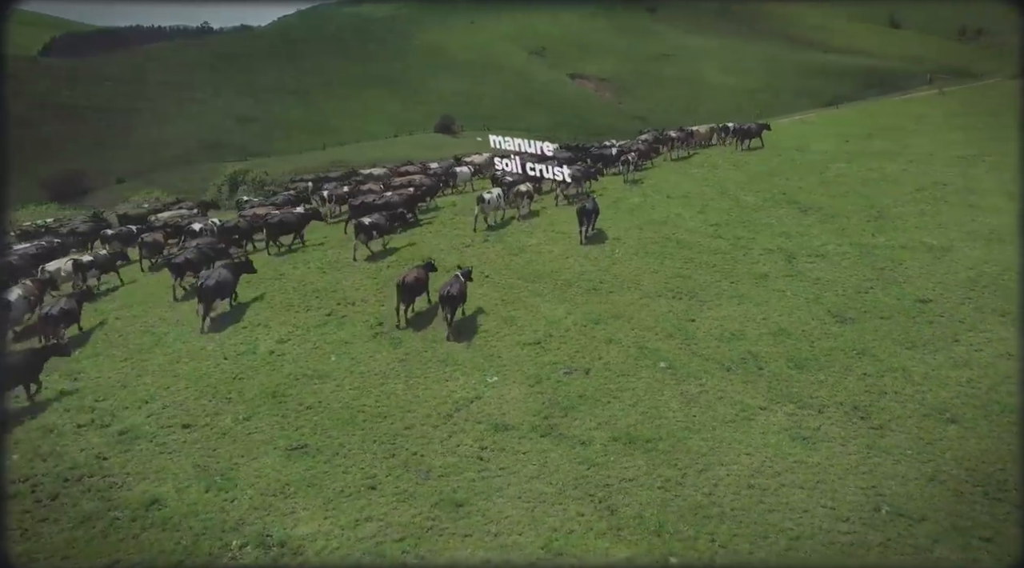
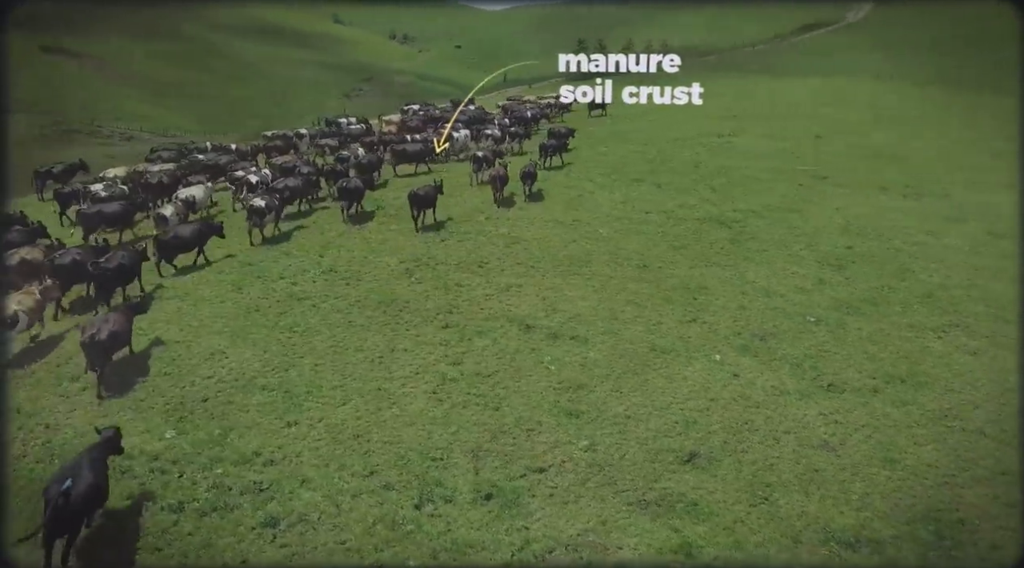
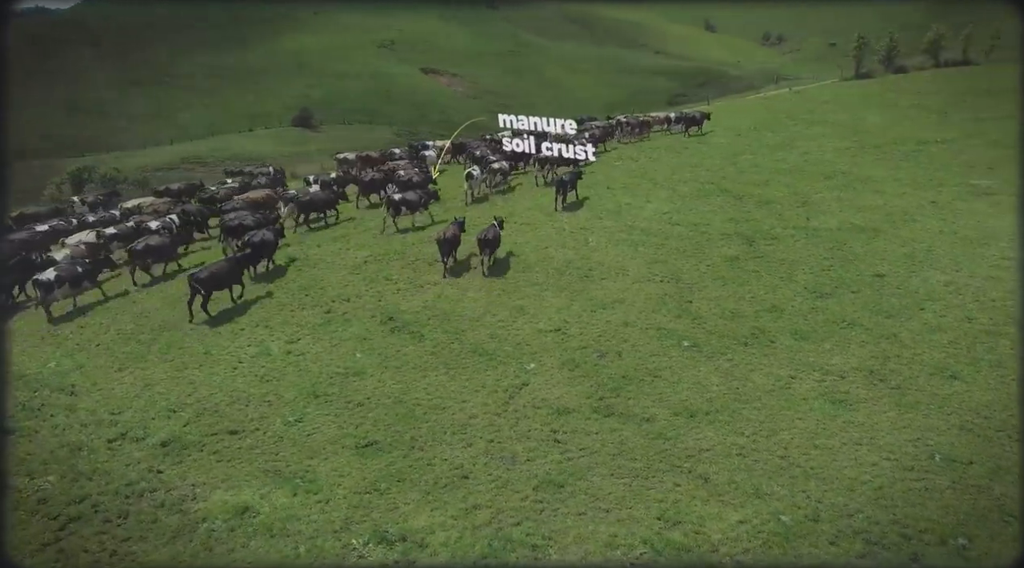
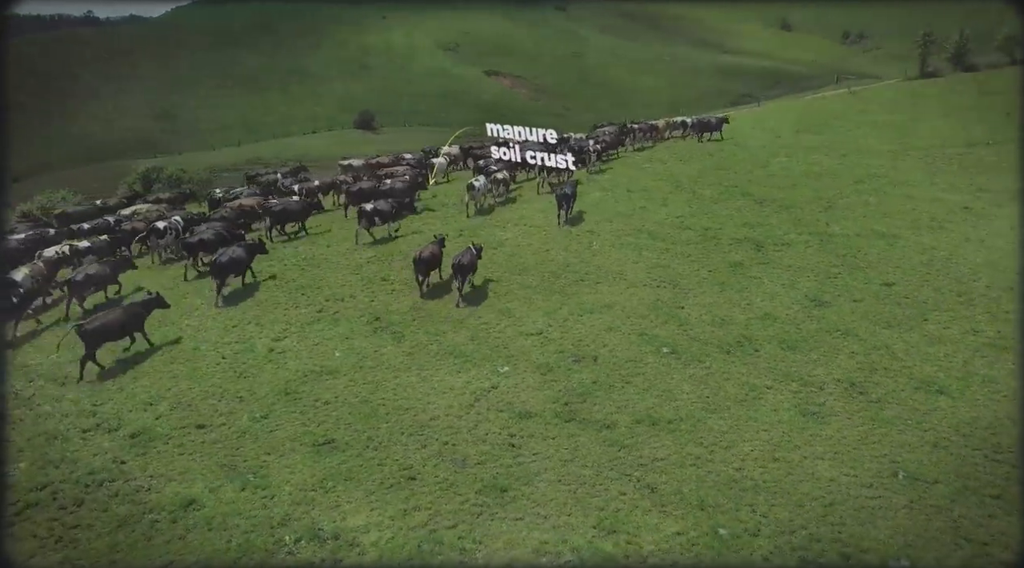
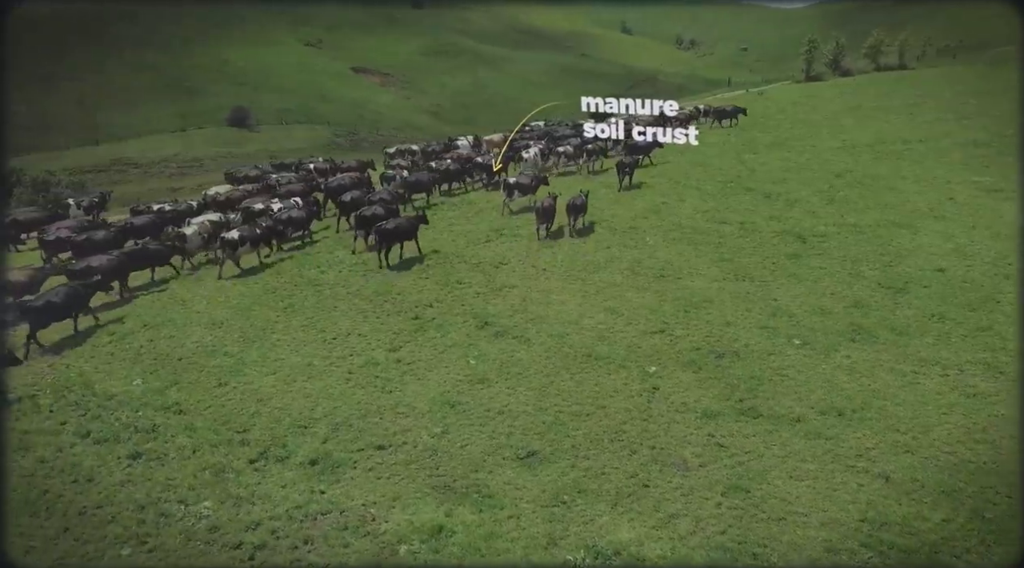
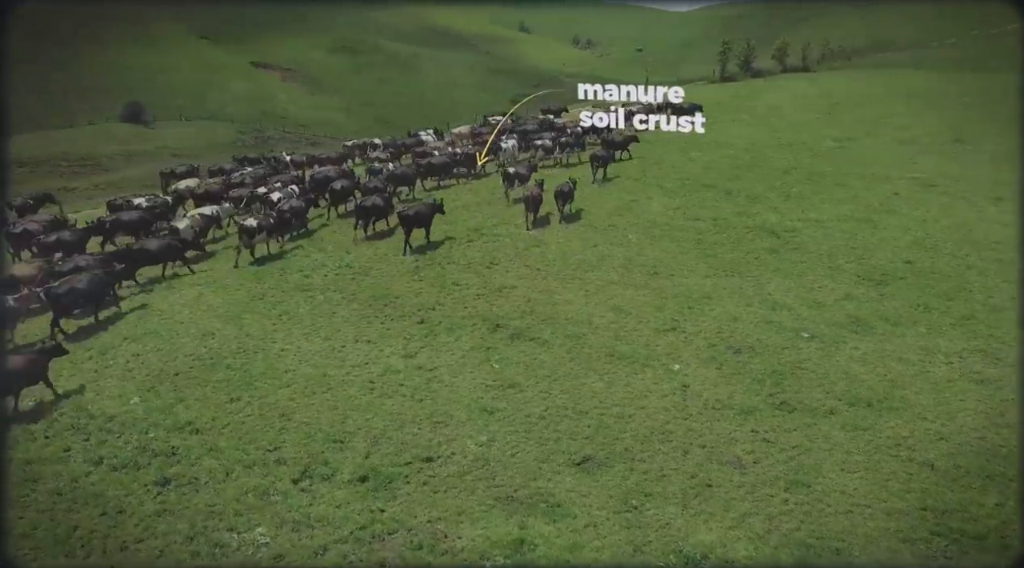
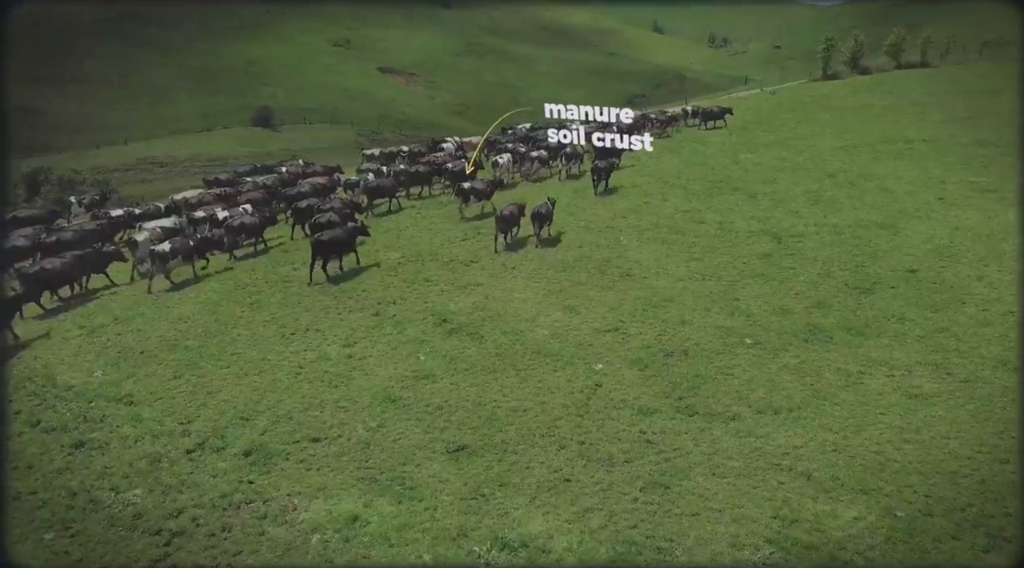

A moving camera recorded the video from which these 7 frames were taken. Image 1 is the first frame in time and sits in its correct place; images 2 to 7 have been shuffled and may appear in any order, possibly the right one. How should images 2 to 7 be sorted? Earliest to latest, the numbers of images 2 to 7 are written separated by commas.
4, 3, 7, 5, 6, 2
